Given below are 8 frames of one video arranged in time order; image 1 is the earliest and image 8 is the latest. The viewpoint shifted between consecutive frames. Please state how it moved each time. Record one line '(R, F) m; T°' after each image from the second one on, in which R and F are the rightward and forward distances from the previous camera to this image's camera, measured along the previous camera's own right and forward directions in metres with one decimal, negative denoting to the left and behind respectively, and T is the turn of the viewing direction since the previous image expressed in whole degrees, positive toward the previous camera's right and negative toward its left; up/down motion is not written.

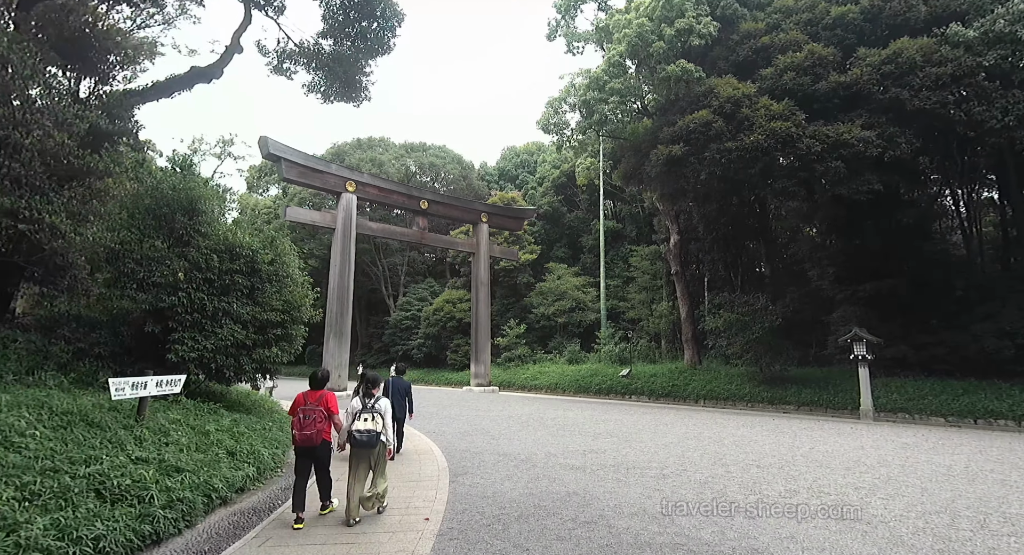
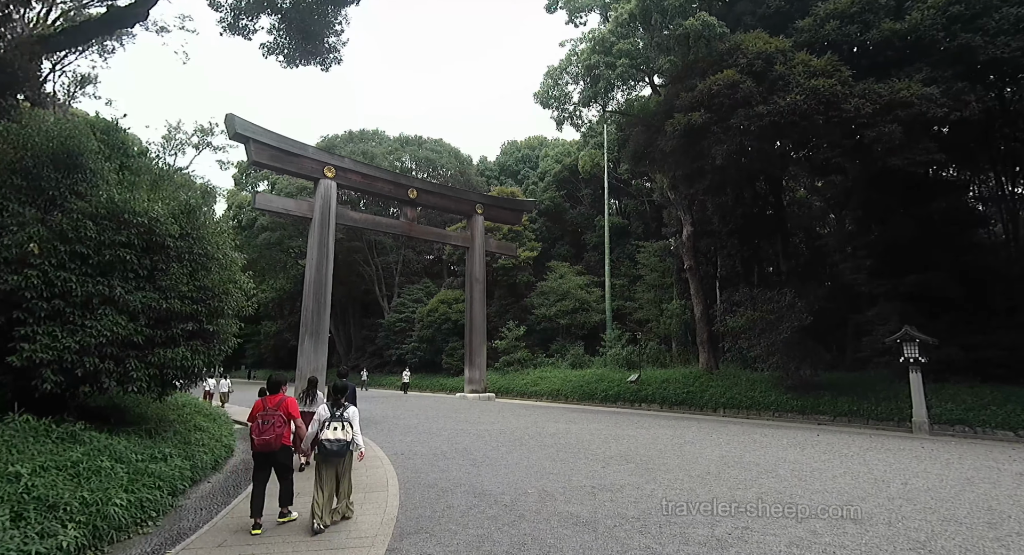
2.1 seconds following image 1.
(+0.2, +2.0) m; 0°
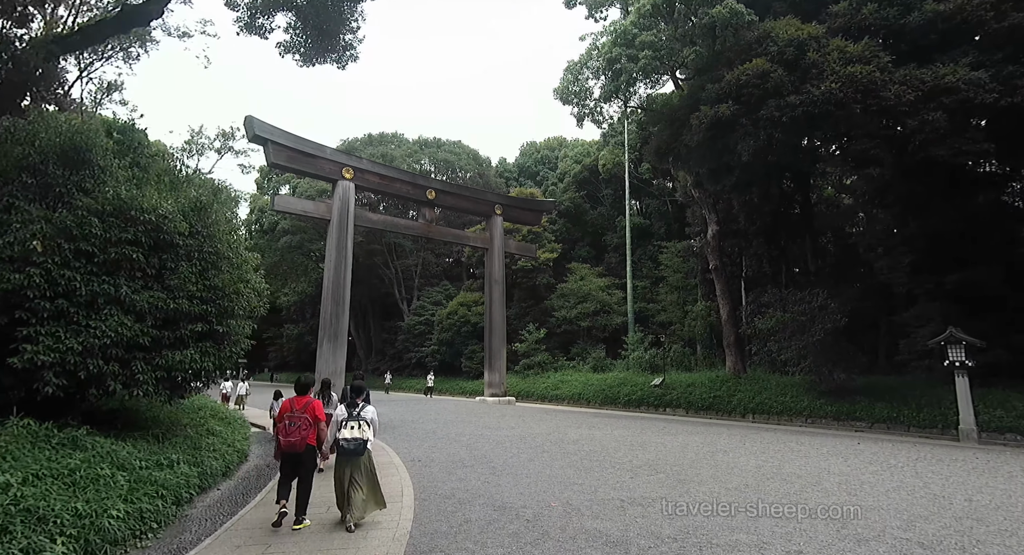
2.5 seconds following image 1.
(0.0, +0.3) m; -2°
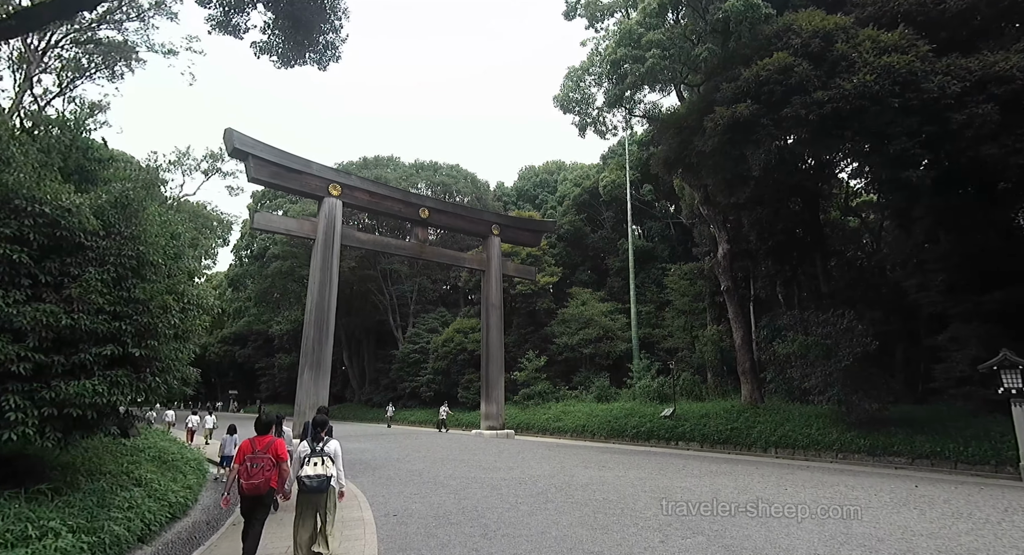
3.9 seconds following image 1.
(0.0, +1.3) m; 0°
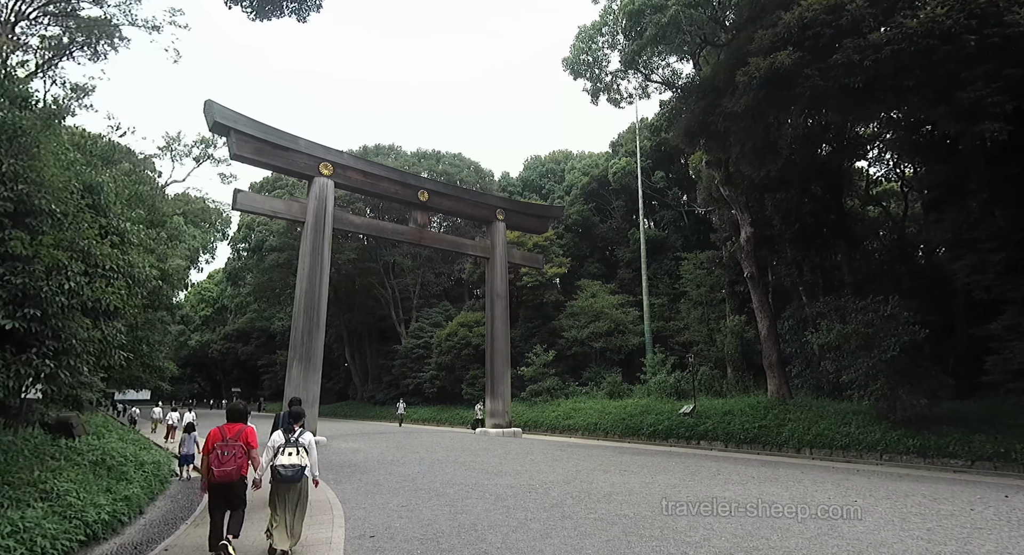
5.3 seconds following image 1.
(0.0, +1.3) m; -1°
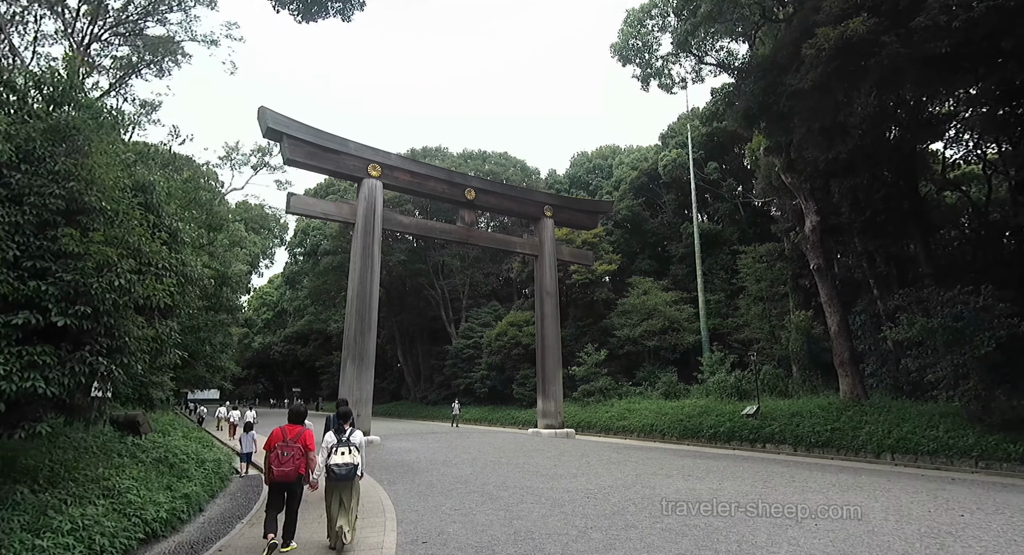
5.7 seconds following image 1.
(-0.1, +0.3) m; -5°
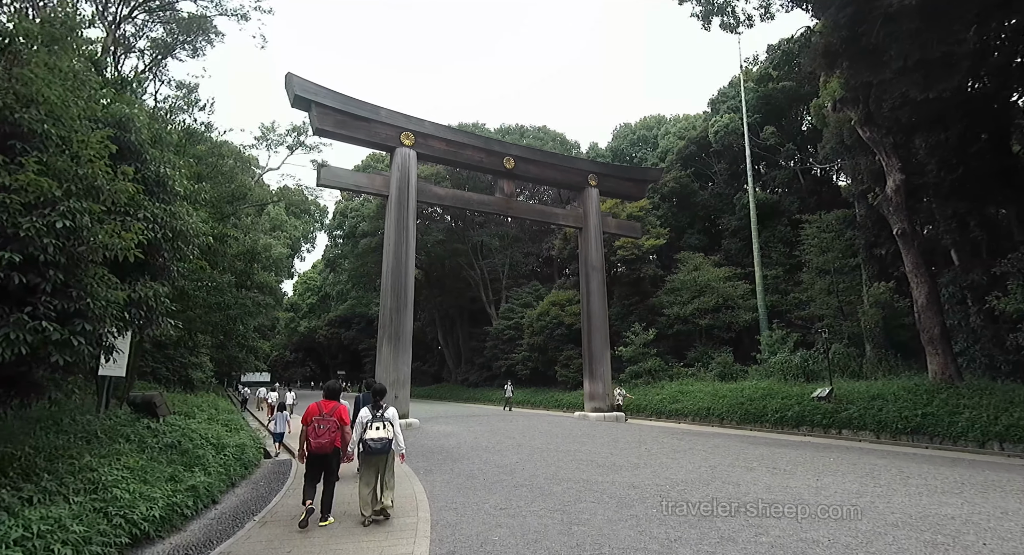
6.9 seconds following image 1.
(-0.1, +1.1) m; -4°
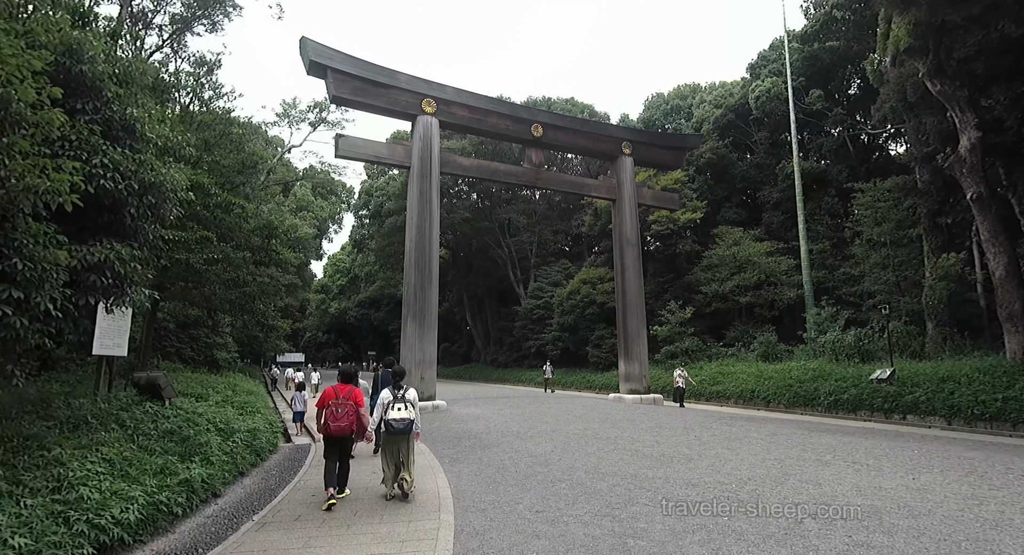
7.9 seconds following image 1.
(-0.1, +0.8) m; -3°
